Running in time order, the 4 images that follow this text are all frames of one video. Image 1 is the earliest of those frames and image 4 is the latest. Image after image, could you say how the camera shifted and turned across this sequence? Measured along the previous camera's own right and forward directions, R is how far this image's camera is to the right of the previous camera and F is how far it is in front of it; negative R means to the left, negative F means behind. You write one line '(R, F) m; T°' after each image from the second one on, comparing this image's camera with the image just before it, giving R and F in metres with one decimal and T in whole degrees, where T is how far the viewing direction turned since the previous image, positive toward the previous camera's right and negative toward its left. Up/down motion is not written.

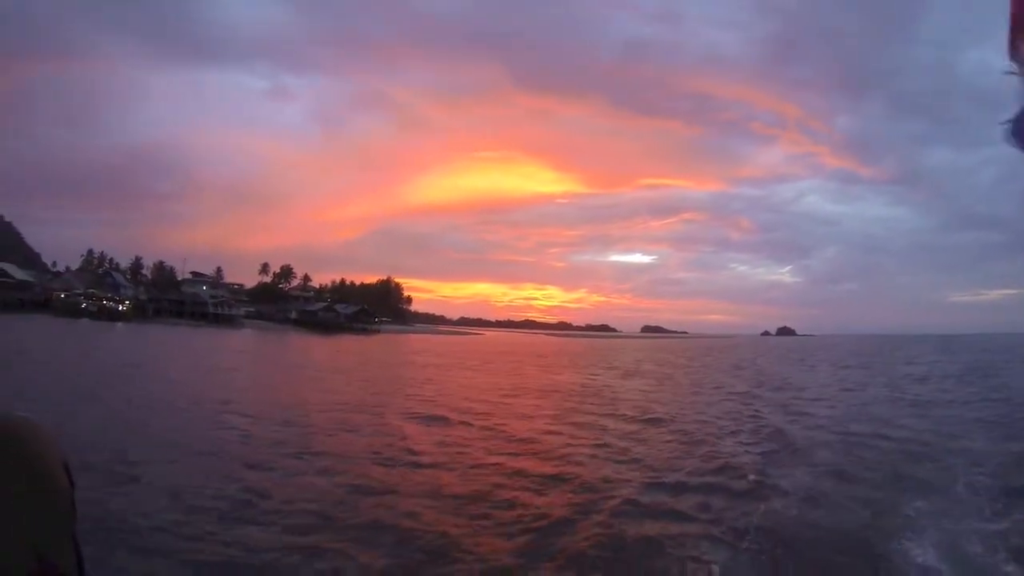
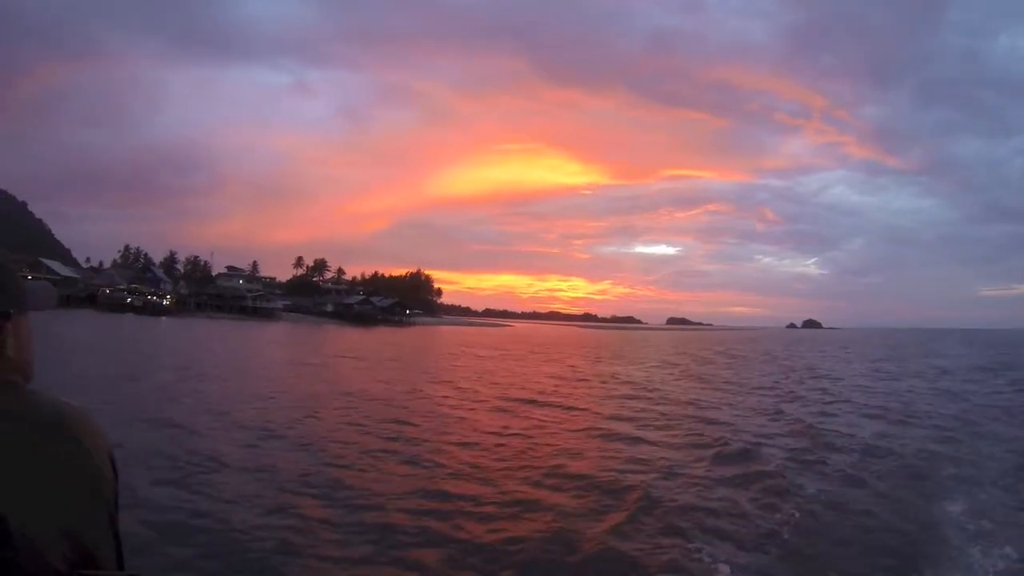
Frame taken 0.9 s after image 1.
(-0.3, -0.4) m; -2°
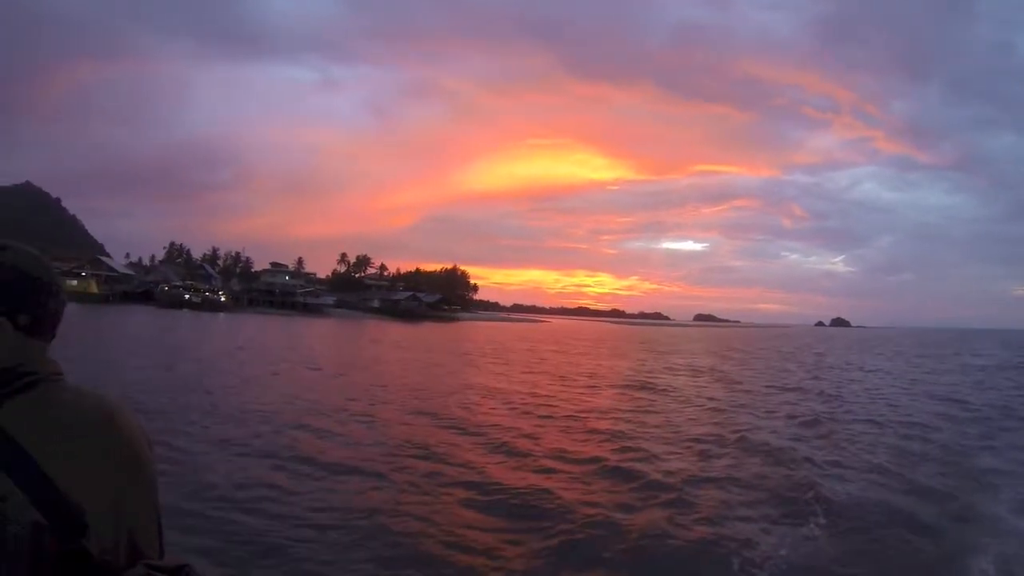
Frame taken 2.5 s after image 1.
(-0.7, -0.3) m; -2°
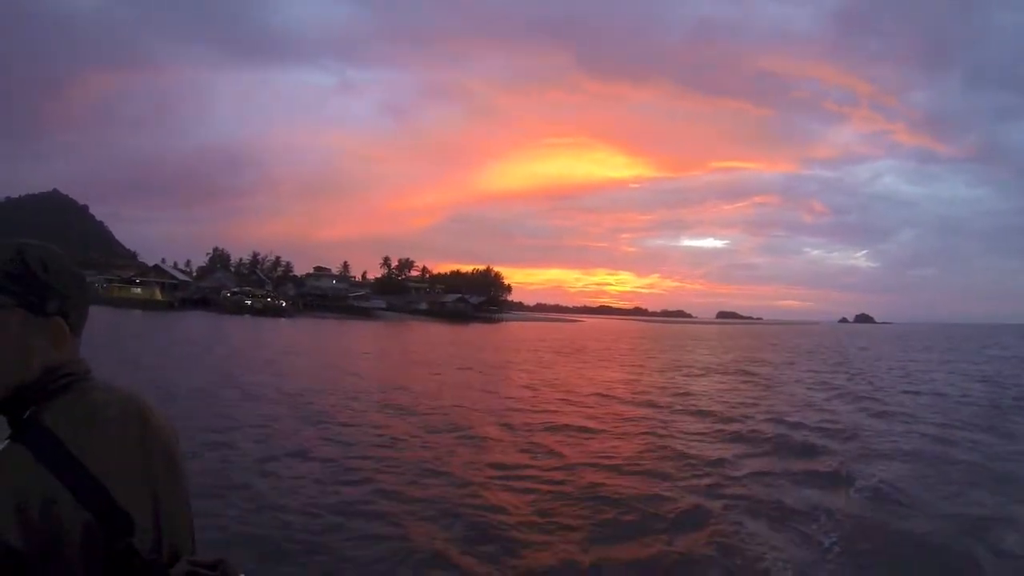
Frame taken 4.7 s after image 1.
(-0.9, -0.7) m; -1°
